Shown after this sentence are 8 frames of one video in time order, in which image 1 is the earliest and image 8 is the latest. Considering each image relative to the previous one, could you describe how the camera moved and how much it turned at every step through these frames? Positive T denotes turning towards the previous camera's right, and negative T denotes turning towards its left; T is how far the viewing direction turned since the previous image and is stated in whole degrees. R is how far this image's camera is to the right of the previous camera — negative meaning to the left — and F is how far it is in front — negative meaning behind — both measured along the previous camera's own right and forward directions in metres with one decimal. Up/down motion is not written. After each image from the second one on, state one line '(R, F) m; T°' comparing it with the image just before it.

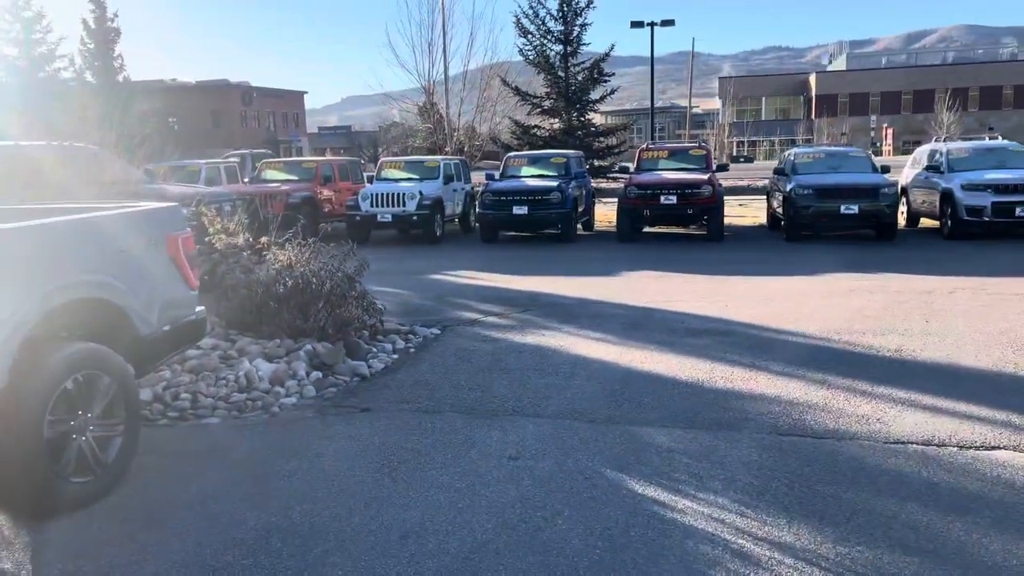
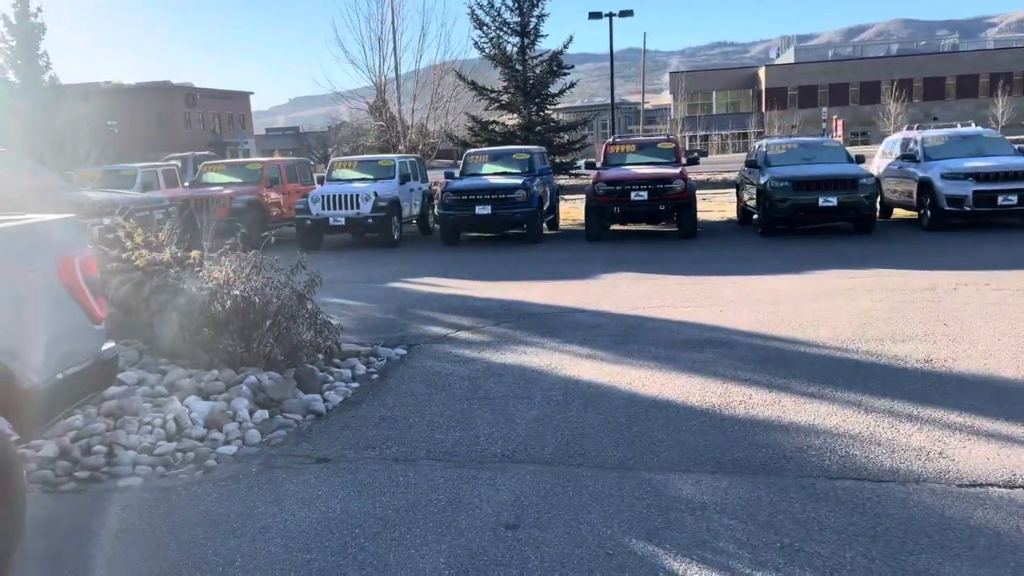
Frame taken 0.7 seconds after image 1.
(-0.2, +1.0) m; +3°
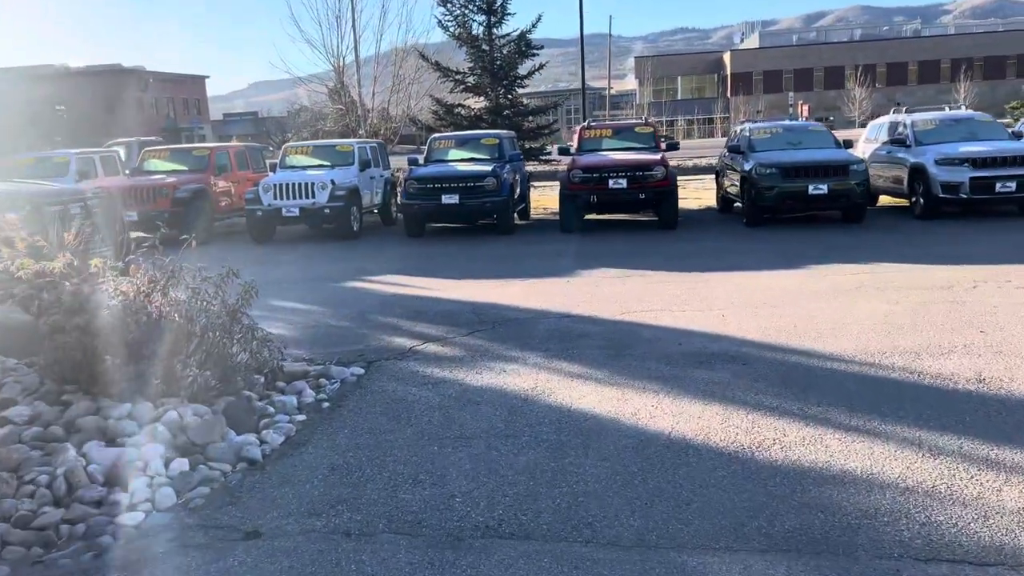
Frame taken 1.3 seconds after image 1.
(-0.1, +1.1) m; +2°
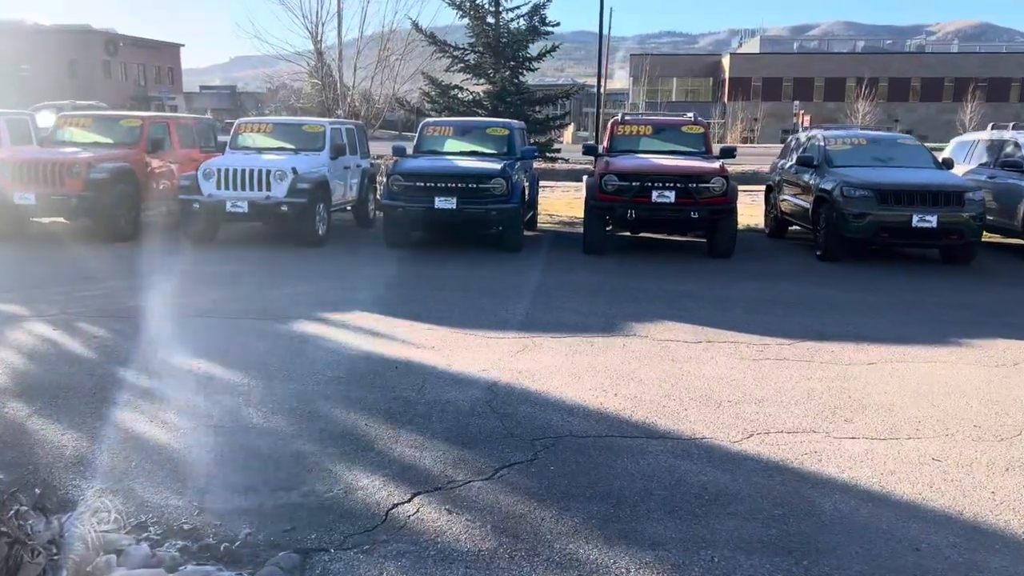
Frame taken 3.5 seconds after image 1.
(-0.5, +3.3) m; +2°
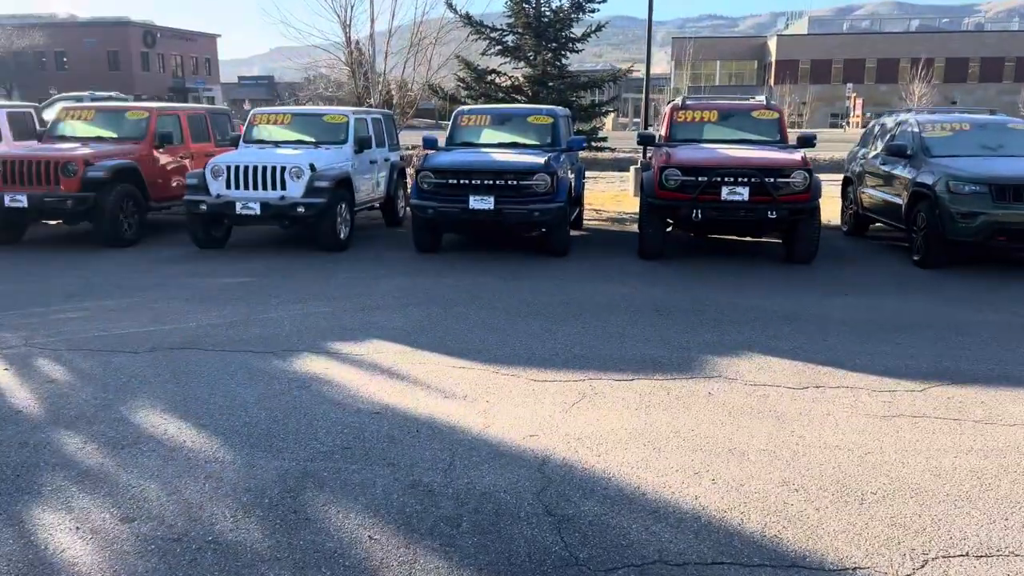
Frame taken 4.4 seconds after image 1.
(-0.1, +1.4) m; -3°
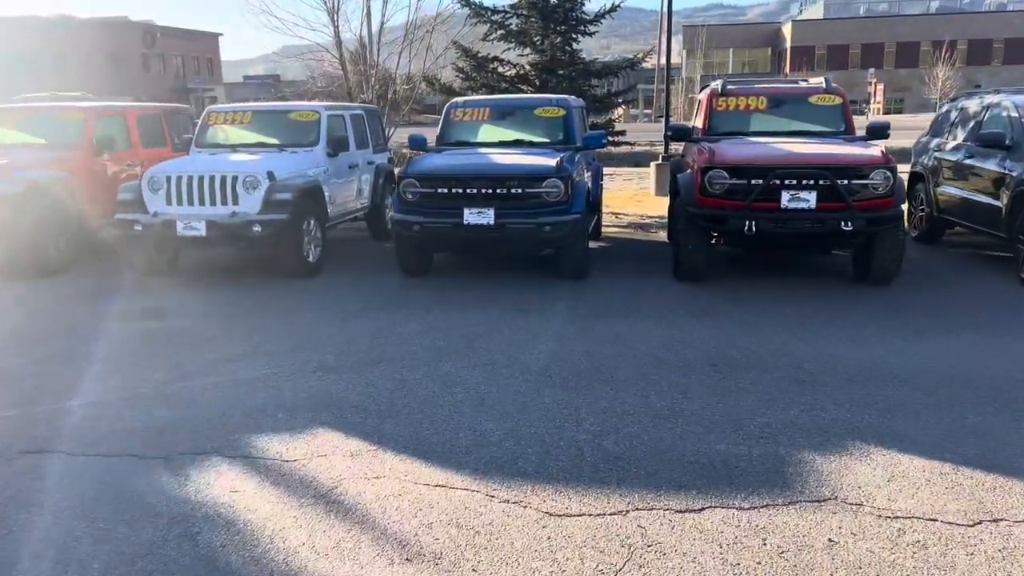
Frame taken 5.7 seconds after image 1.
(+0.1, +2.0) m; -1°
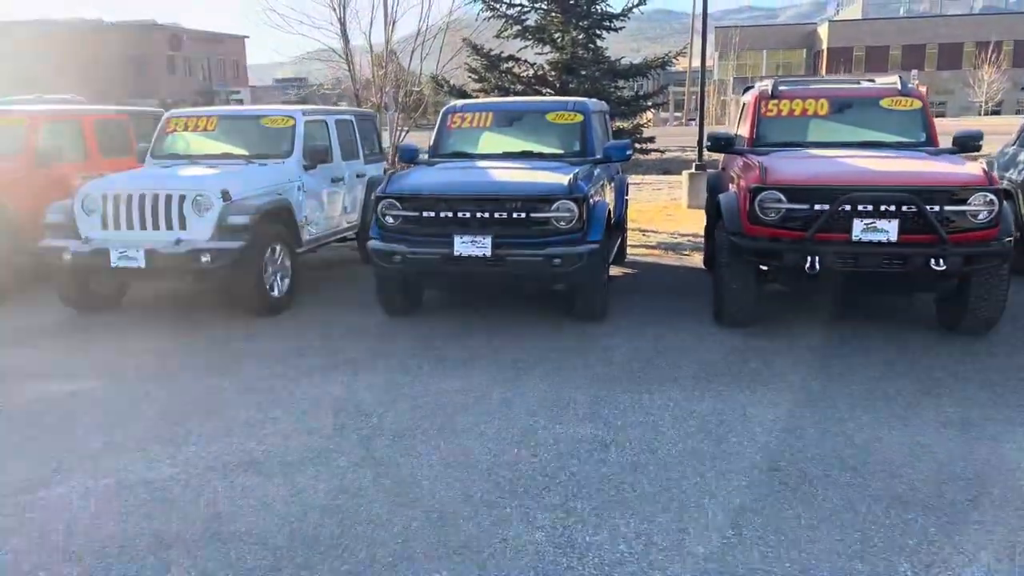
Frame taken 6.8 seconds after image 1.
(+0.2, +1.6) m; -2°
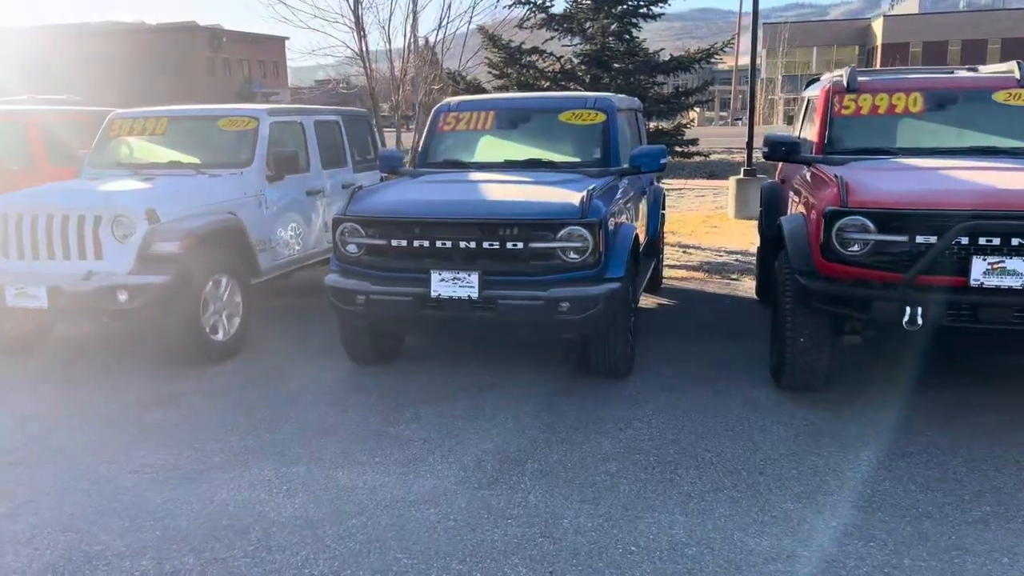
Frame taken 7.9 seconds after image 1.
(+0.3, +1.6) m; -3°
